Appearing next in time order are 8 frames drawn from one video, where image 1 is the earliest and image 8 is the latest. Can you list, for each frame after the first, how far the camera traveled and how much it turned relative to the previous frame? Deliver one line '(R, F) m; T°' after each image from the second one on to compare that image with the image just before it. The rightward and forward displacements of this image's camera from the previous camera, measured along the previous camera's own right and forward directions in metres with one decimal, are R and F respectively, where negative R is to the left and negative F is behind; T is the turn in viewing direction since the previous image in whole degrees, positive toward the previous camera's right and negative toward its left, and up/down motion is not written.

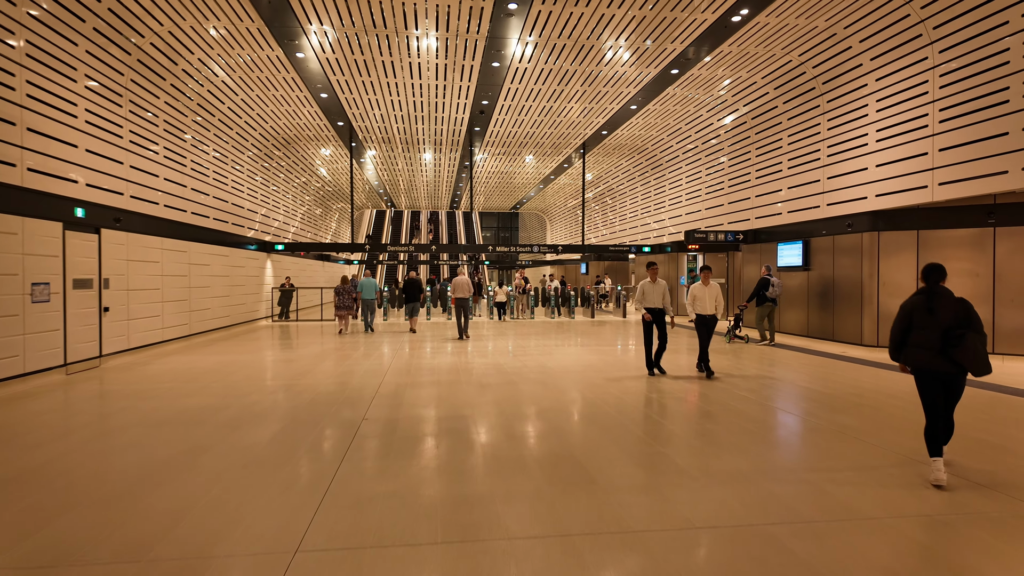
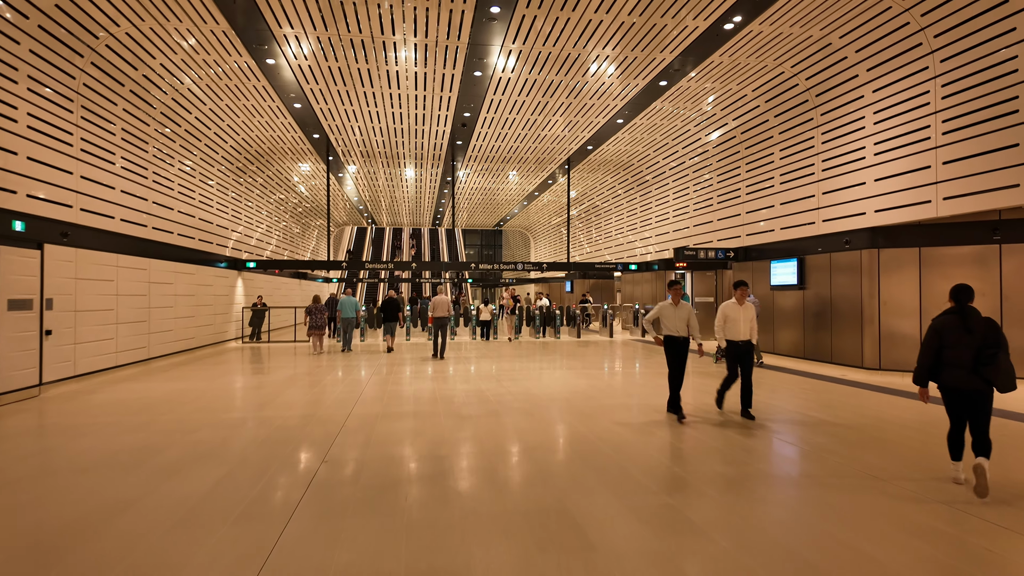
(0.0, +0.5) m; +2°
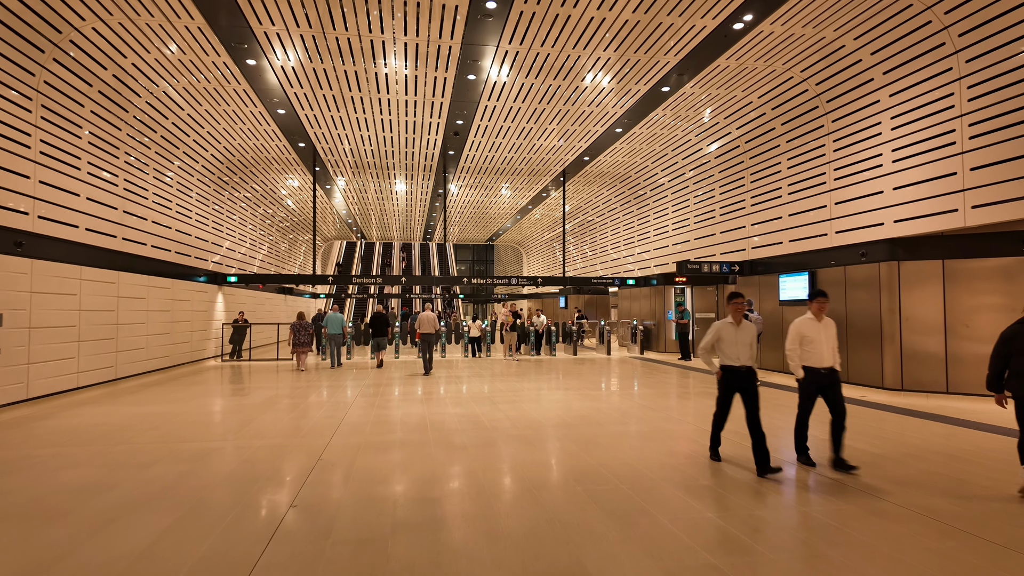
(-0.1, +0.5) m; +1°
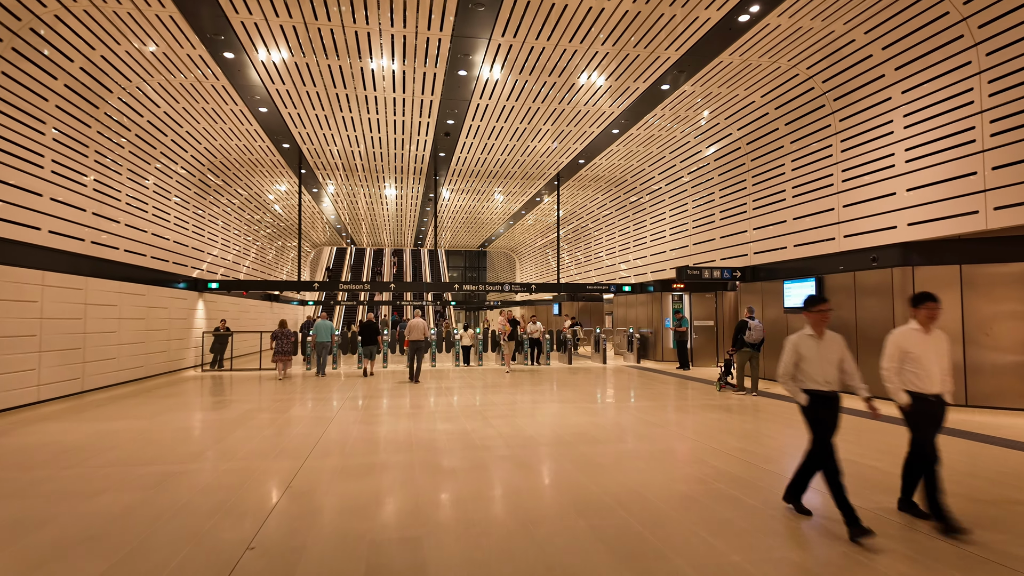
(0.0, +0.4) m; +1°
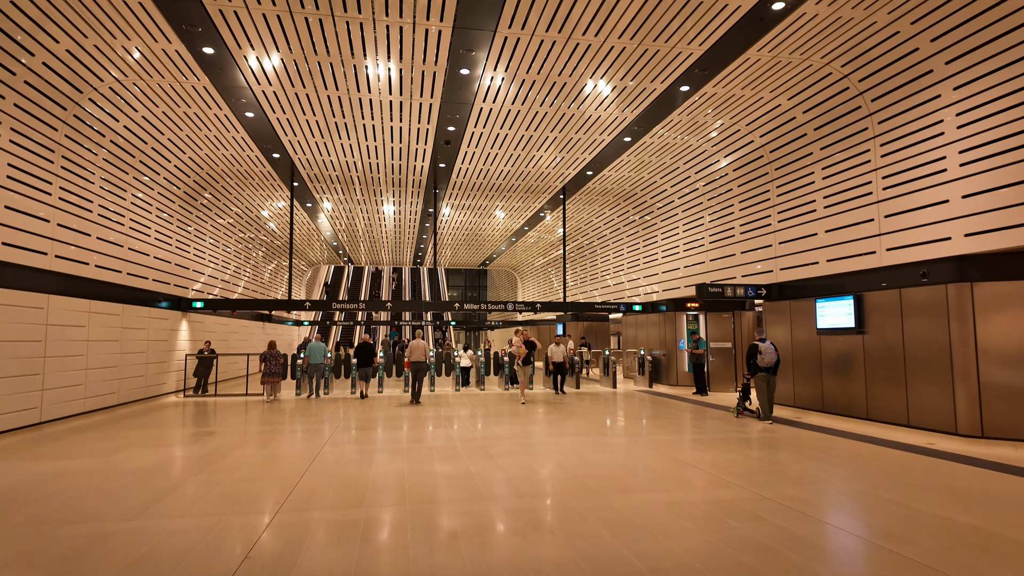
(-0.1, +0.8) m; 0°
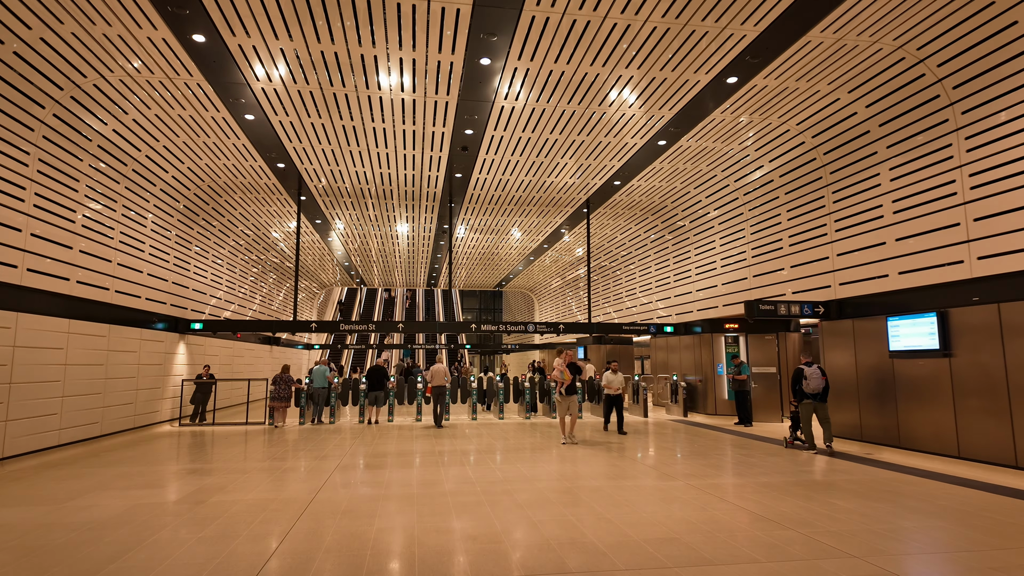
(-0.1, +0.9) m; -1°
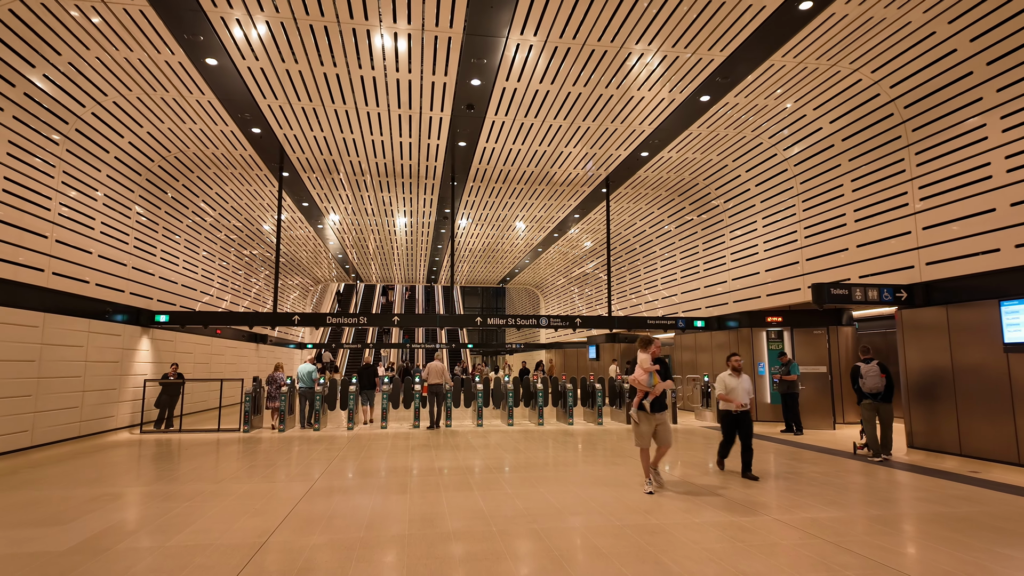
(-0.2, +1.4) m; 0°
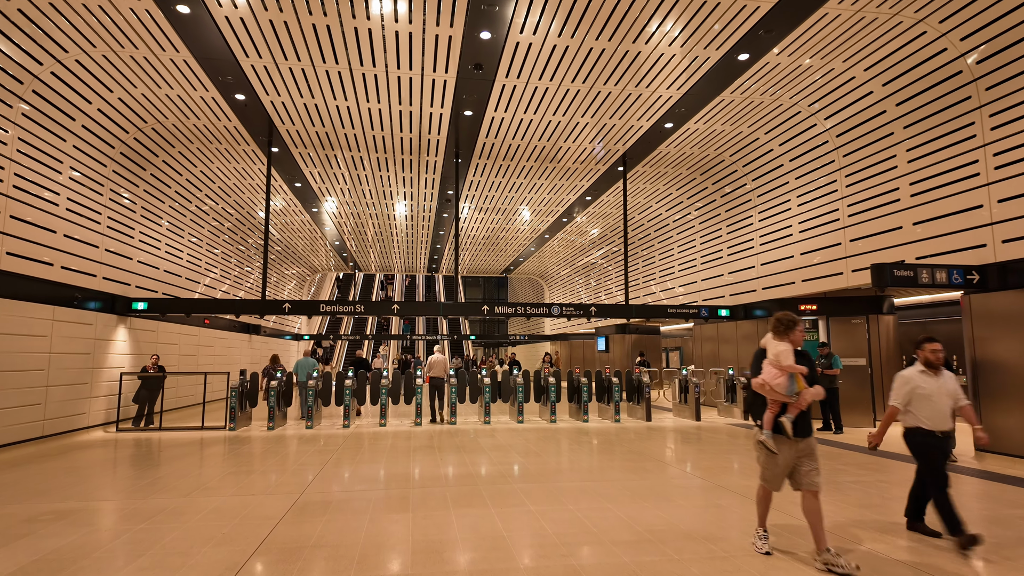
(-0.2, +0.8) m; 0°
